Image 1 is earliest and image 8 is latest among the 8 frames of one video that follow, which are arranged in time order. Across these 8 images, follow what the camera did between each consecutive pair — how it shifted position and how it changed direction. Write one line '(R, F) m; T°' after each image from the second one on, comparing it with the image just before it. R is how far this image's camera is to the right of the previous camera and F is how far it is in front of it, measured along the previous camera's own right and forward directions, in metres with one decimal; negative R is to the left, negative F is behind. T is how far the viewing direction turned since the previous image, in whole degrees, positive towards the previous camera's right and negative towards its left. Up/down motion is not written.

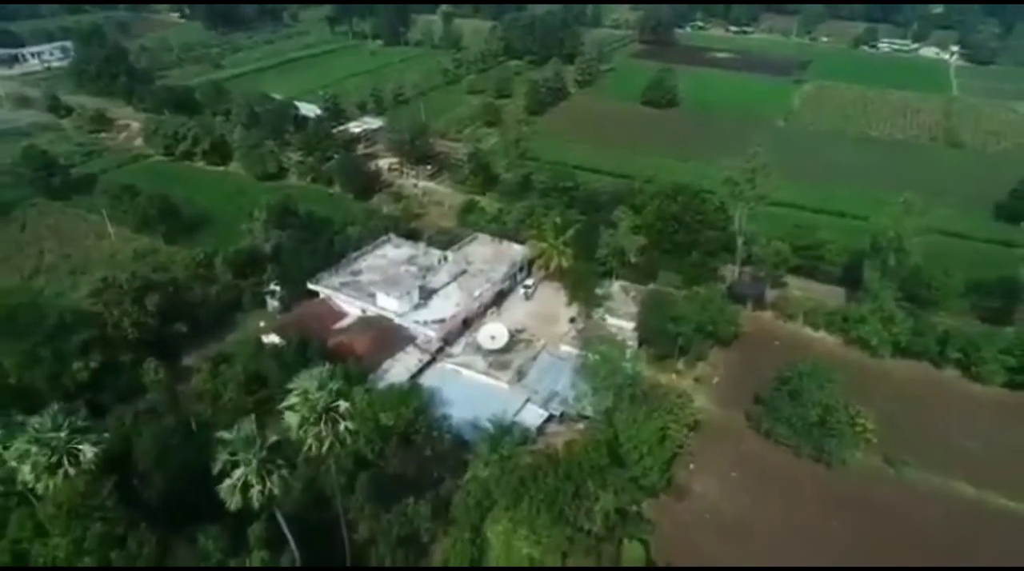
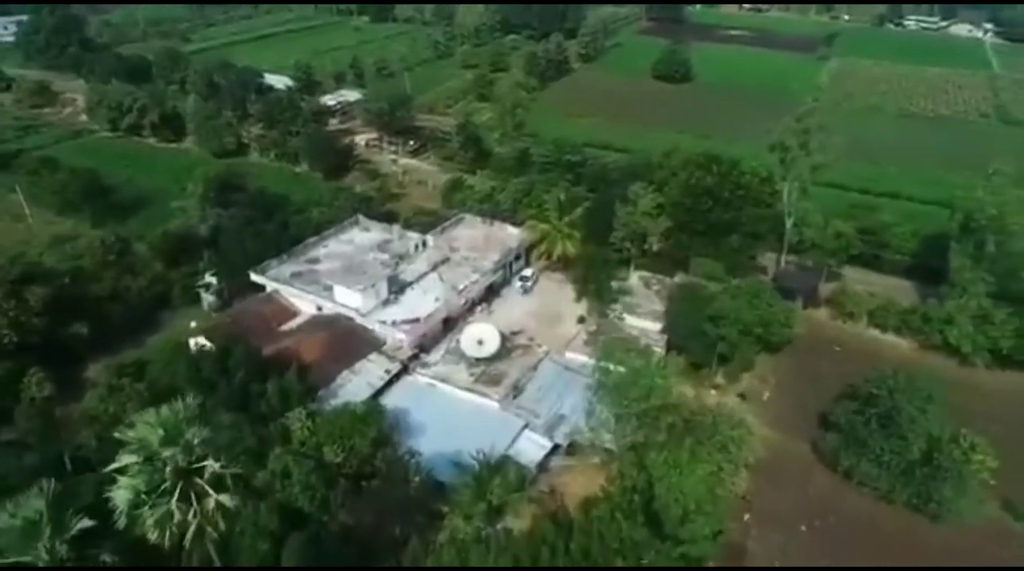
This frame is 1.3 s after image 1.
(+0.3, +11.4) m; 0°
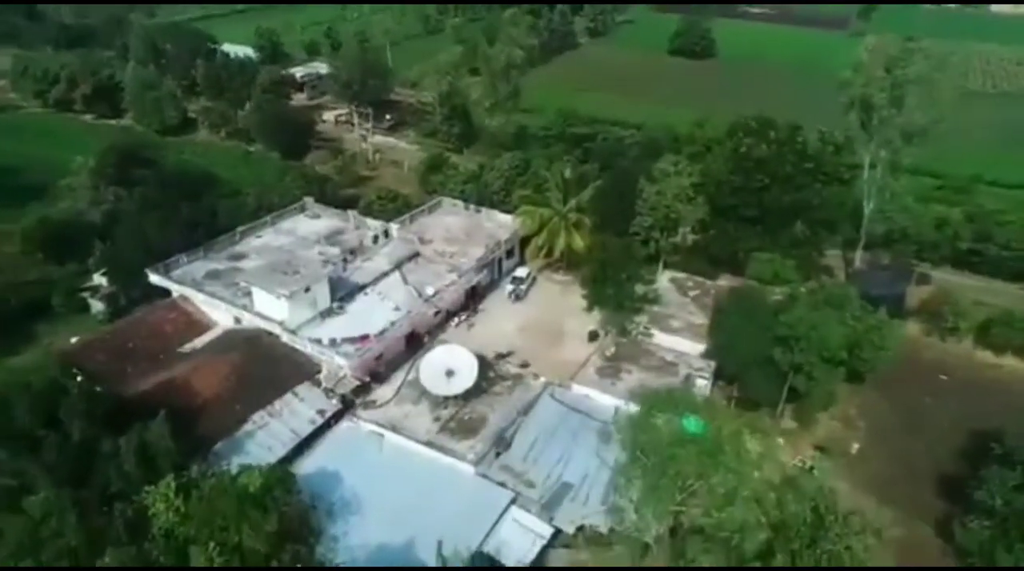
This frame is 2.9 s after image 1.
(+0.8, +11.7) m; 0°
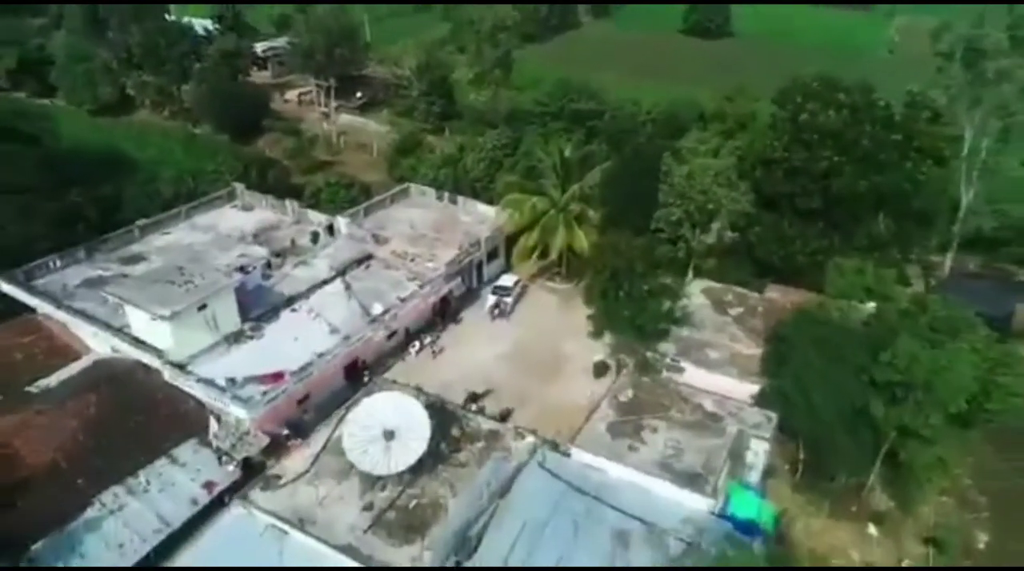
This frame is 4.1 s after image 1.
(+0.8, +8.9) m; 0°
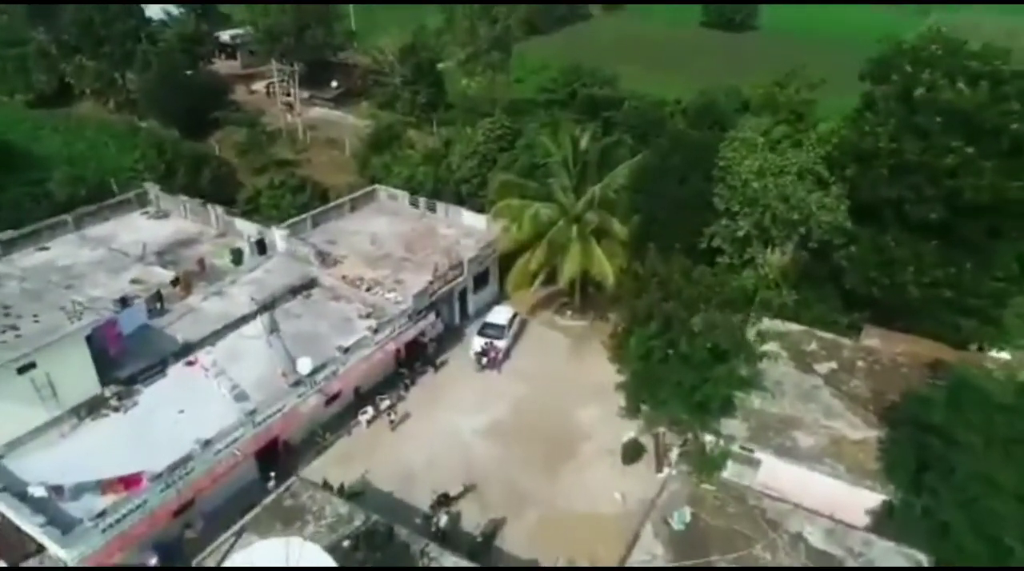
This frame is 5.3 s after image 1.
(+0.3, +7.7) m; 0°
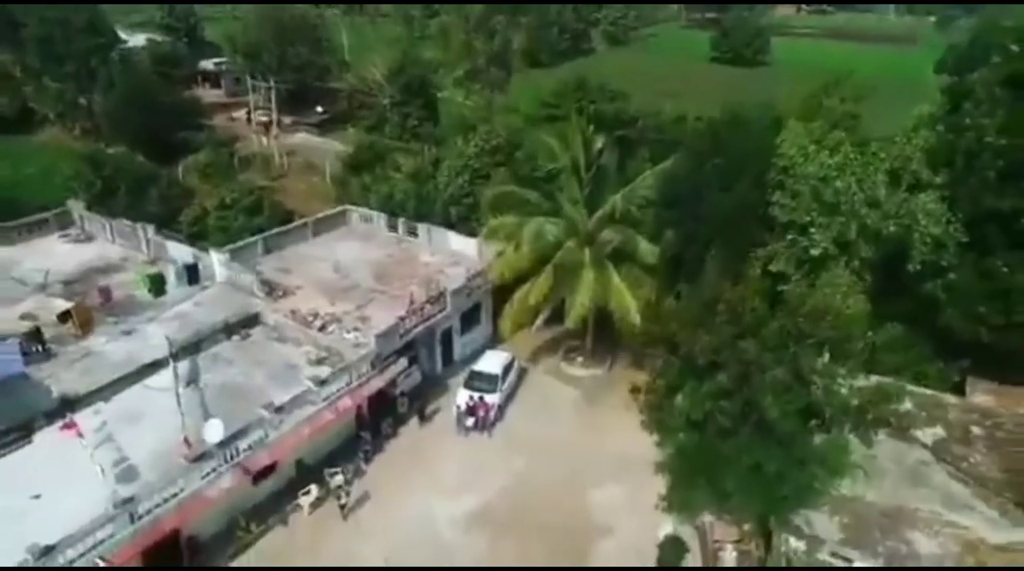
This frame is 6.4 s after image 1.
(+0.2, +4.5) m; 0°
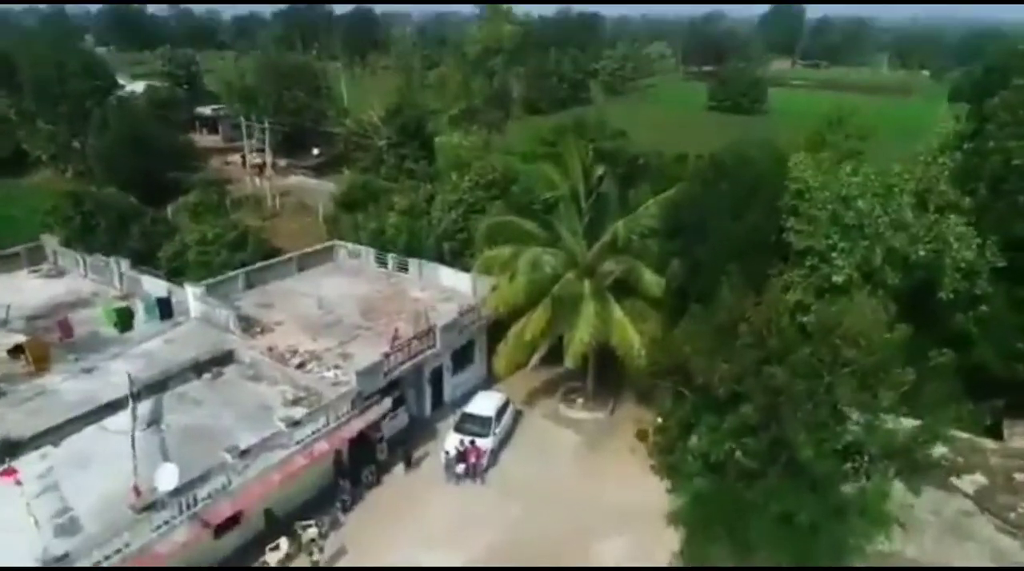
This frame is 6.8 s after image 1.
(+0.1, +1.1) m; 0°
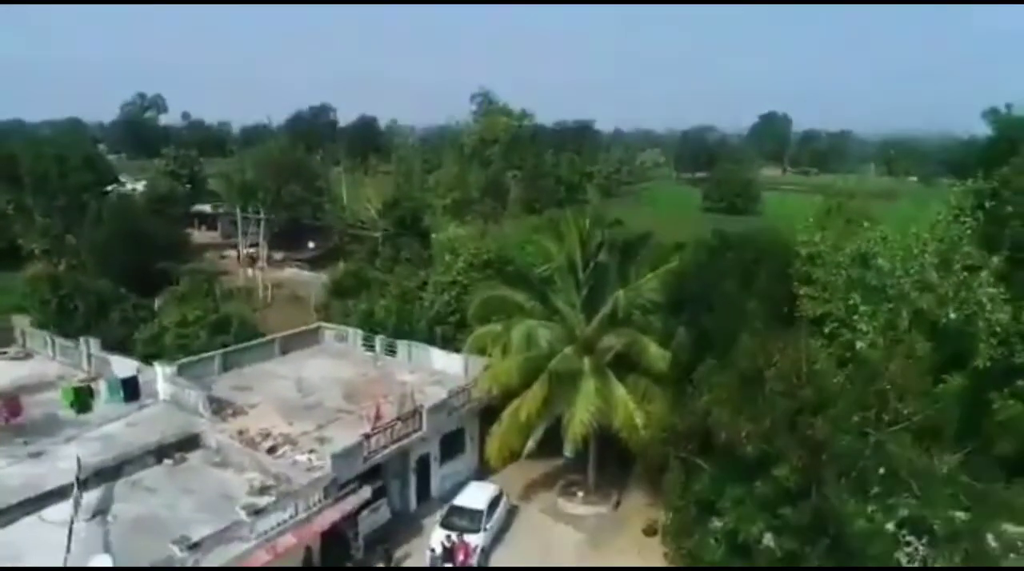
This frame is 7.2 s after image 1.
(+0.1, +1.0) m; 0°
